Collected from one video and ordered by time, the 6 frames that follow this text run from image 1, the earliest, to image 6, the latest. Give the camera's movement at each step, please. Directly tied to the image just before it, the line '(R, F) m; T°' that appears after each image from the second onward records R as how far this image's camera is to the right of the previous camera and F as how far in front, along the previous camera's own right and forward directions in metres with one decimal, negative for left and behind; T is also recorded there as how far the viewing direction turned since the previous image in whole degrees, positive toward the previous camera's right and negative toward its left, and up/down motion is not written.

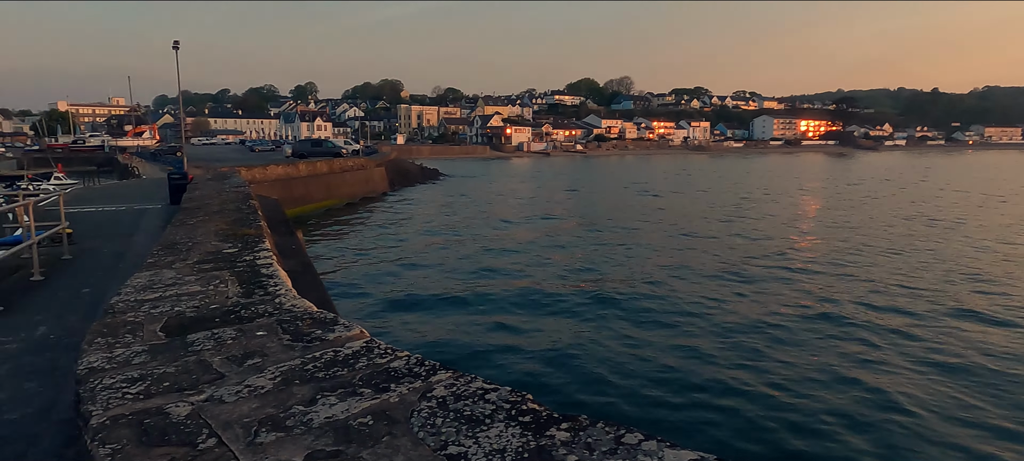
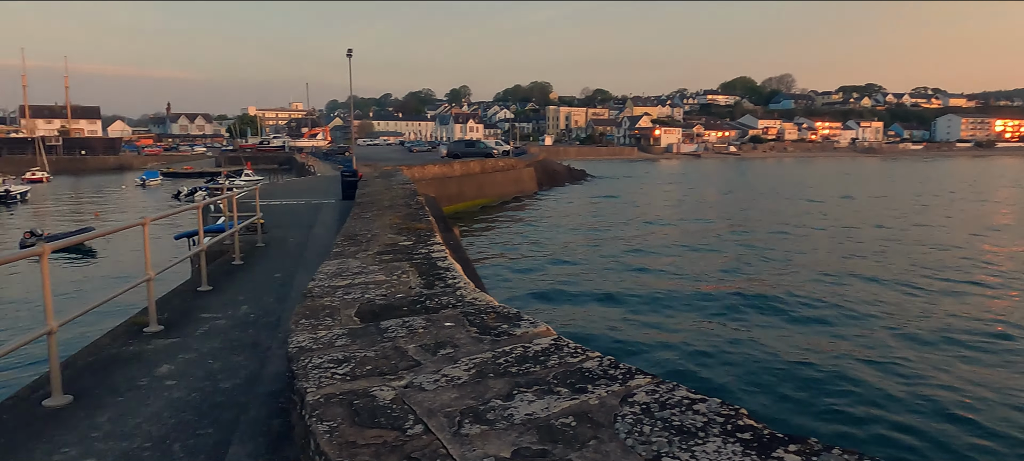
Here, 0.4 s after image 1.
(-0.2, +0.1) m; -12°
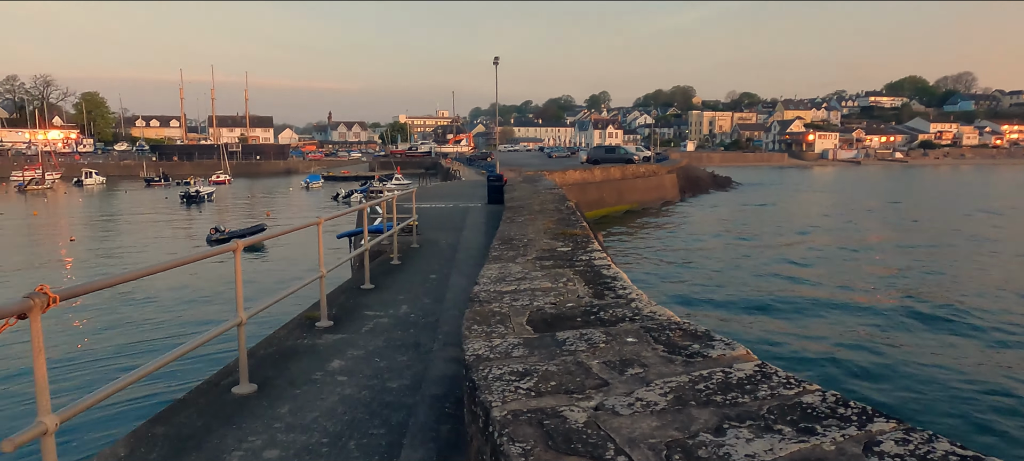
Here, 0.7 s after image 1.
(-0.2, +0.1) m; -12°
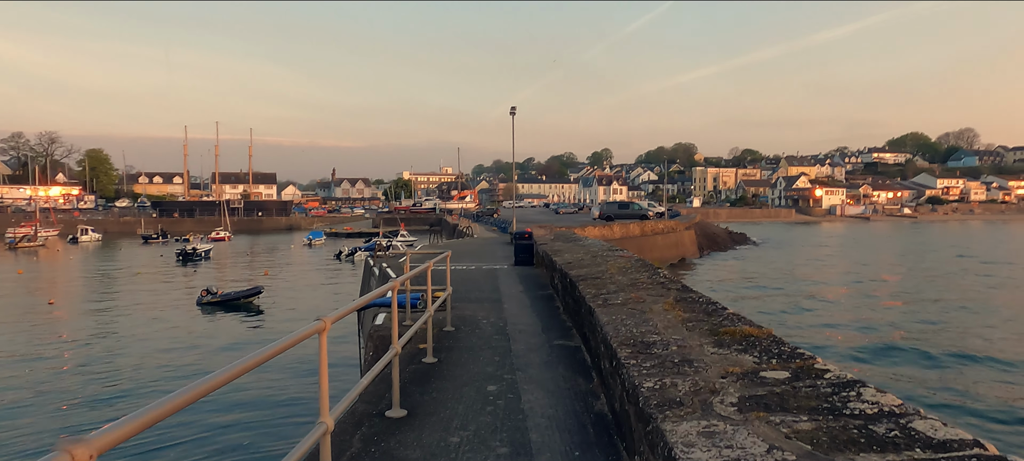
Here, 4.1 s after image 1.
(-0.6, +2.1) m; 0°
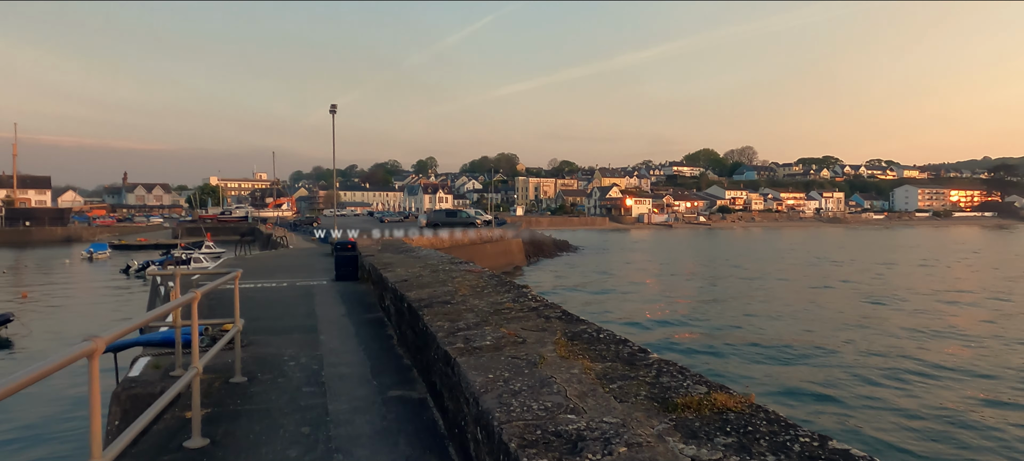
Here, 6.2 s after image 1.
(0.0, +1.4) m; +15°
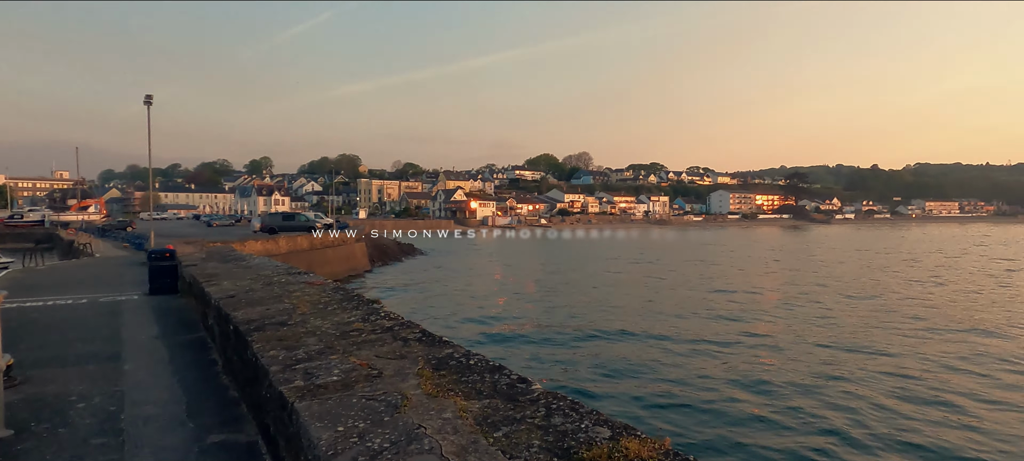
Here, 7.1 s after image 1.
(0.0, +0.5) m; +13°
